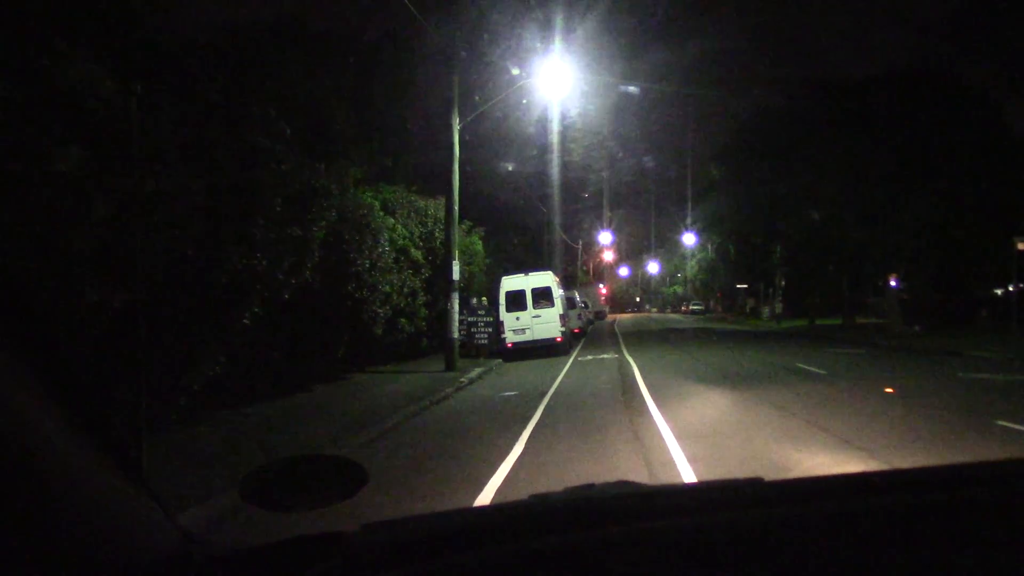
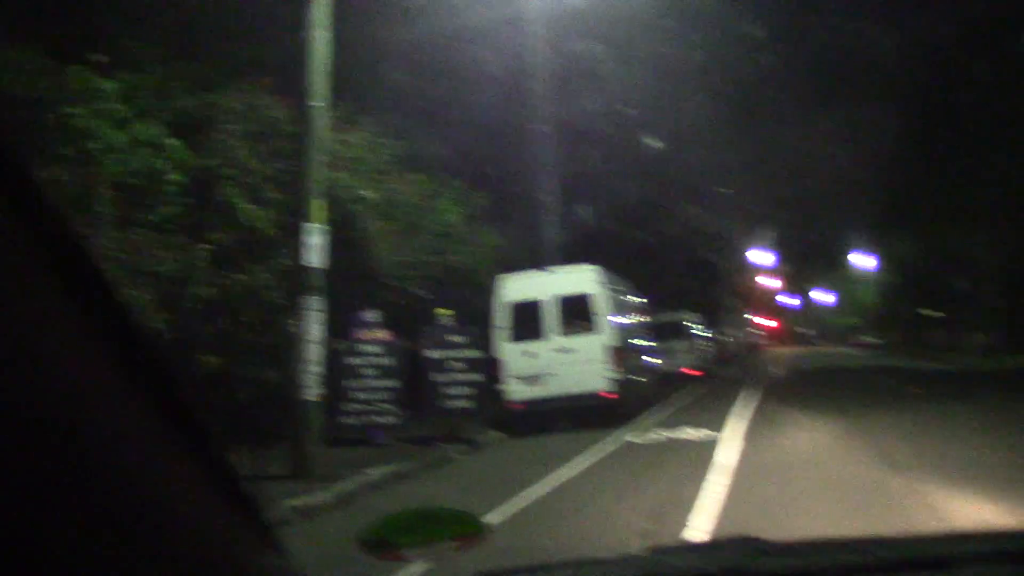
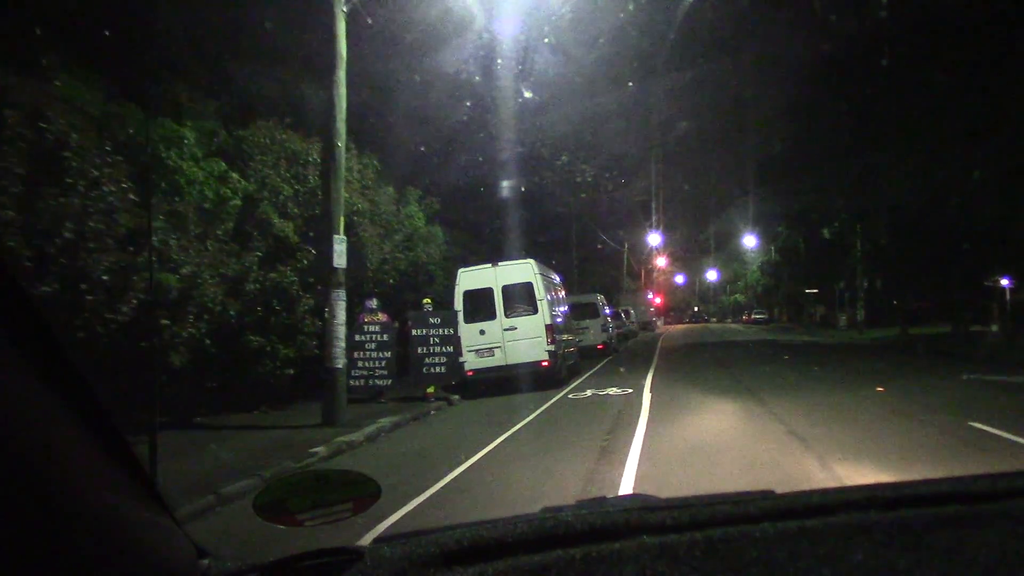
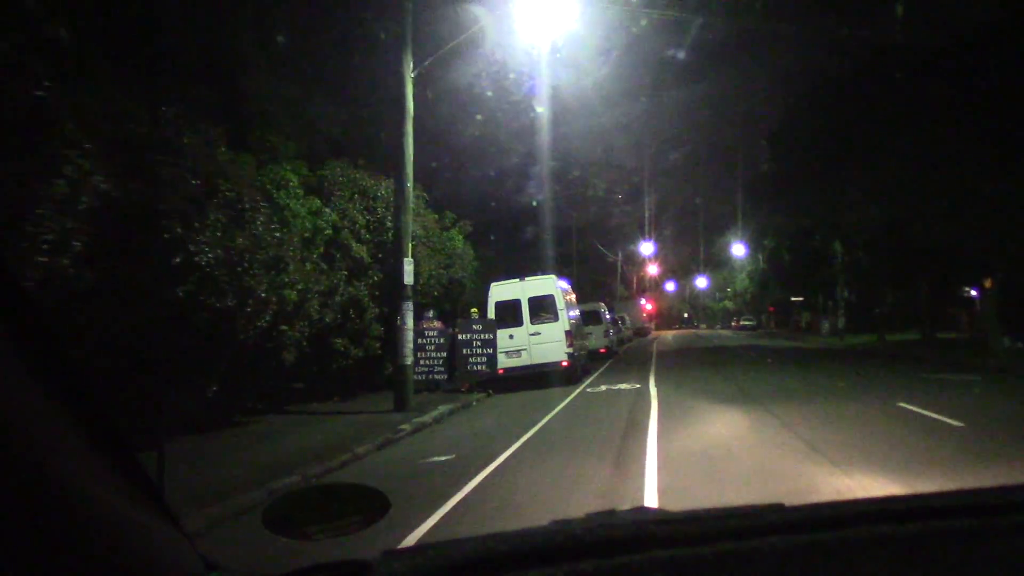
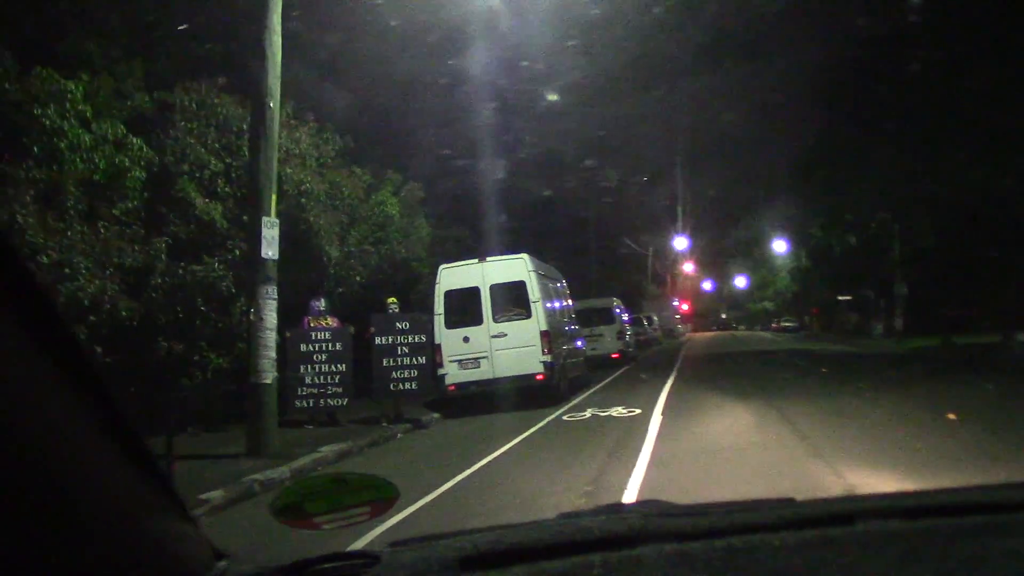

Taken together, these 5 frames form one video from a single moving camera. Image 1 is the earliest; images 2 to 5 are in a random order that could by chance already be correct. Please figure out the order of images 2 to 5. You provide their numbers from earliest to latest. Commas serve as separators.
4, 3, 5, 2
